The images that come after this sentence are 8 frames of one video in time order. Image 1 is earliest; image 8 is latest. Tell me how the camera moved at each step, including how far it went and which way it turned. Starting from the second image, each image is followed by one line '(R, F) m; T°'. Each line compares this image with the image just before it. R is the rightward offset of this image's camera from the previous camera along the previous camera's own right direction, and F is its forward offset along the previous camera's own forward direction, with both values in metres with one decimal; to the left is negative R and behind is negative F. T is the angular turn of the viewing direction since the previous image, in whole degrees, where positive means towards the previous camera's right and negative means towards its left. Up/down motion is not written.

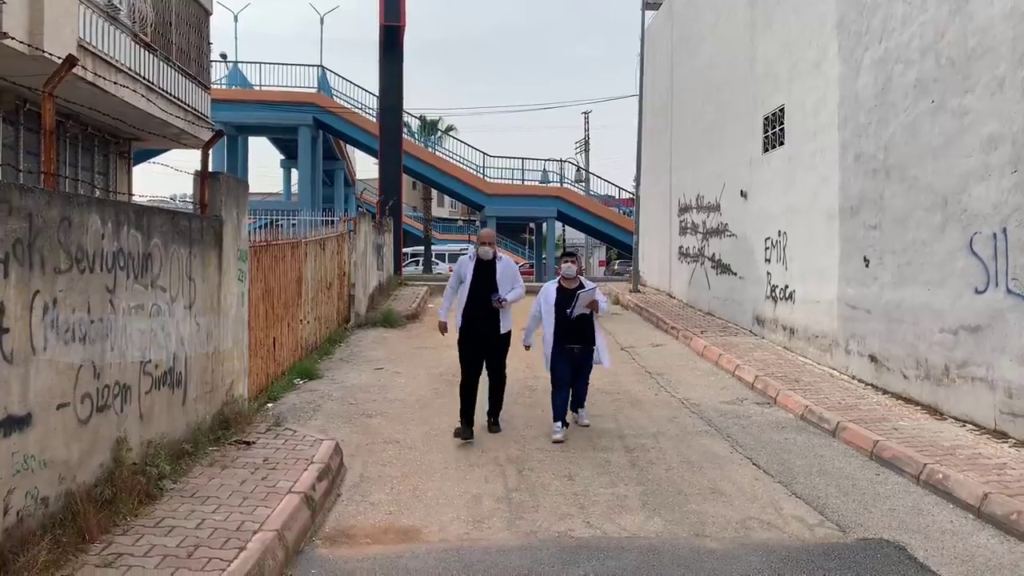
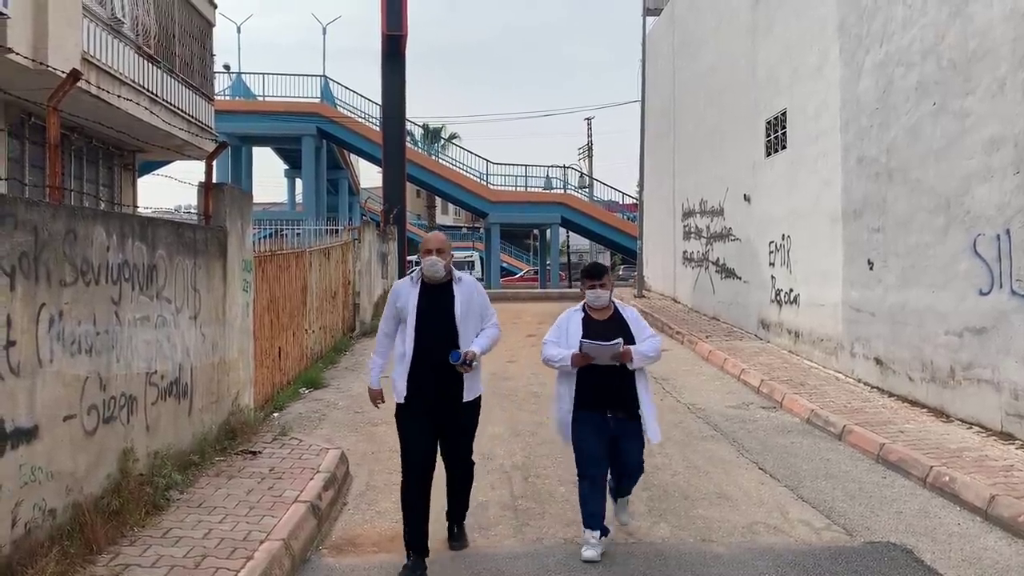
(0.0, 0.0) m; 0°
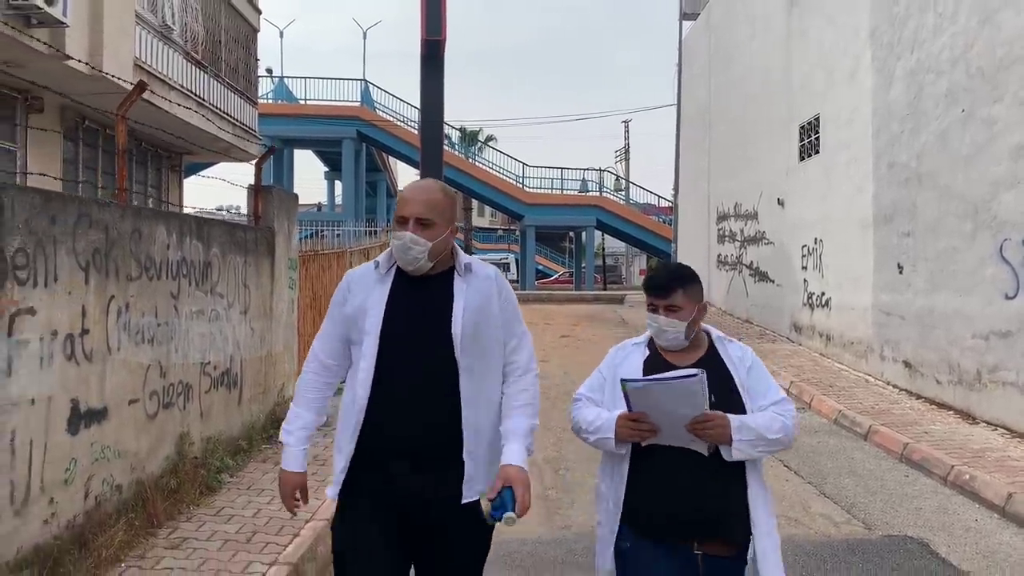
(0.0, -0.3) m; -2°
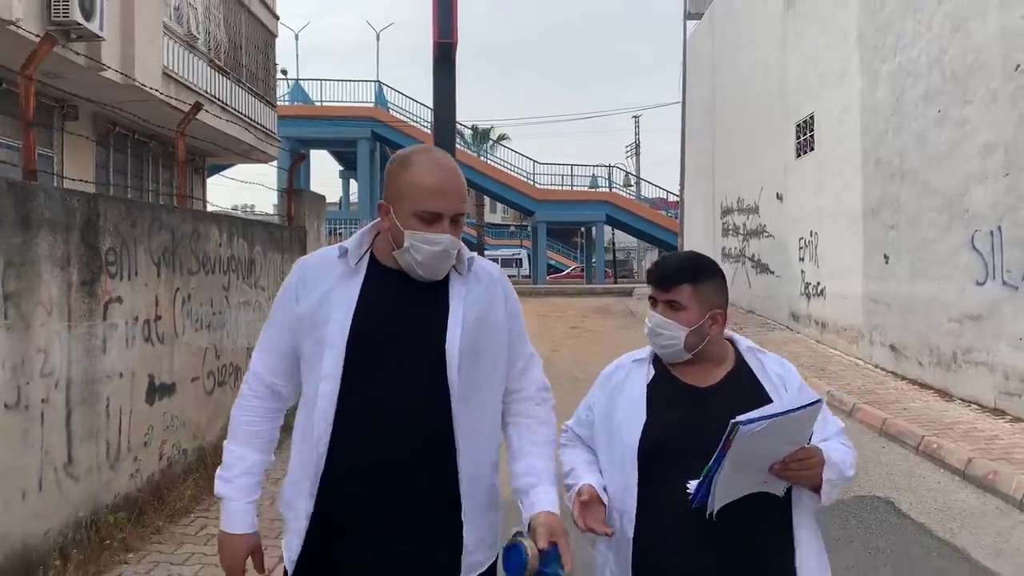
(0.0, -0.7) m; -1°
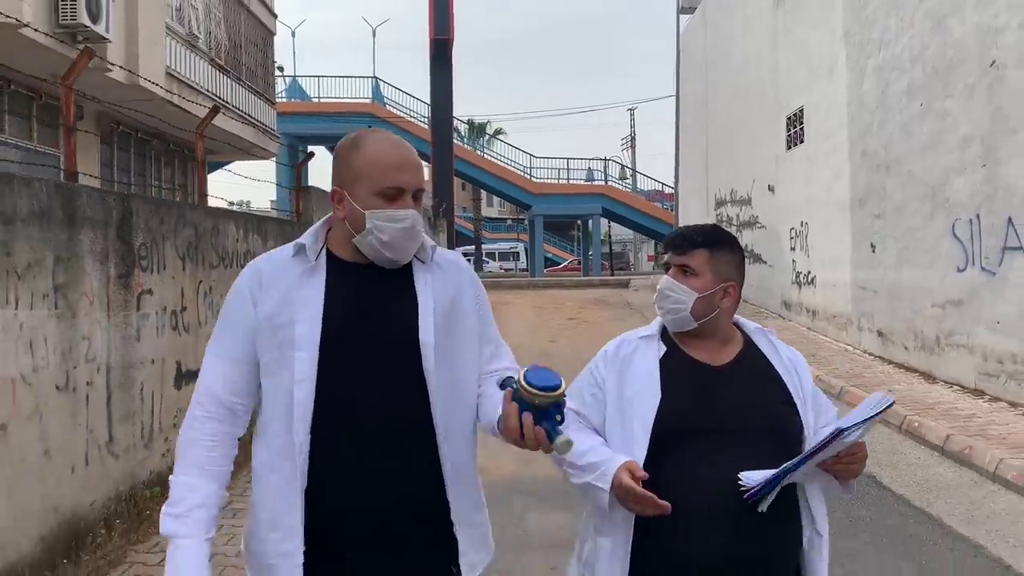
(0.0, -0.3) m; 0°
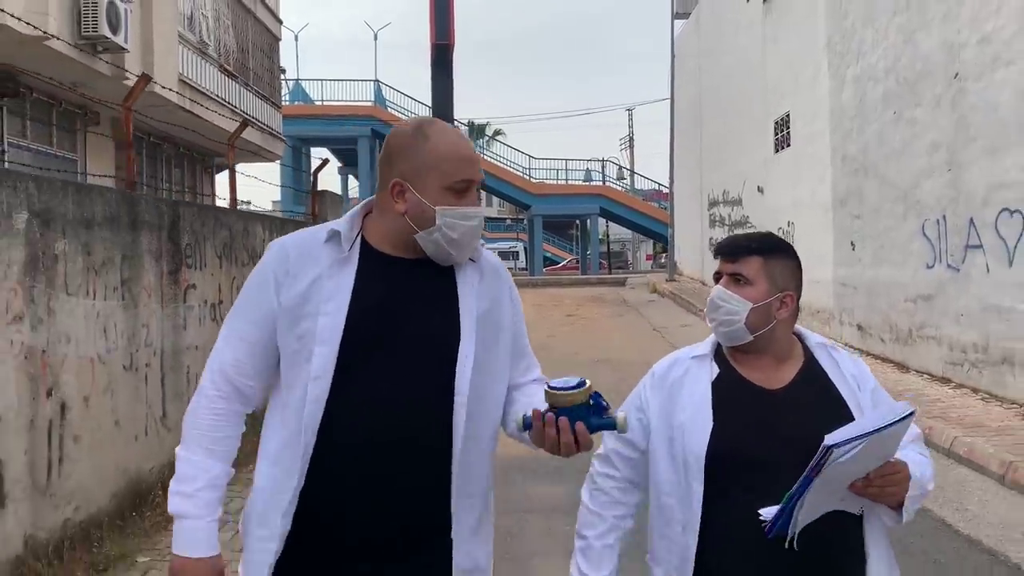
(0.0, -0.6) m; 0°
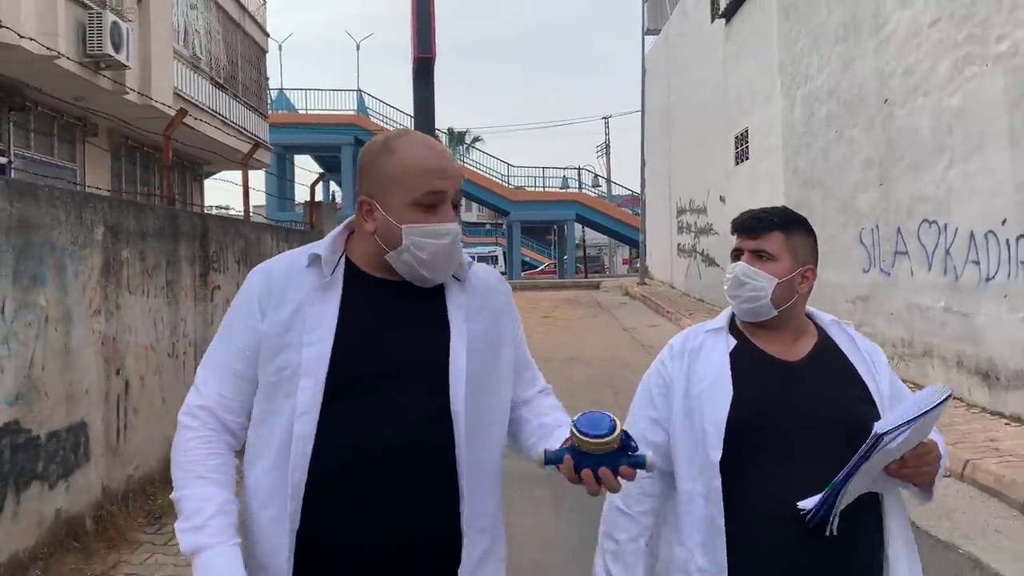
(0.0, -0.9) m; +1°
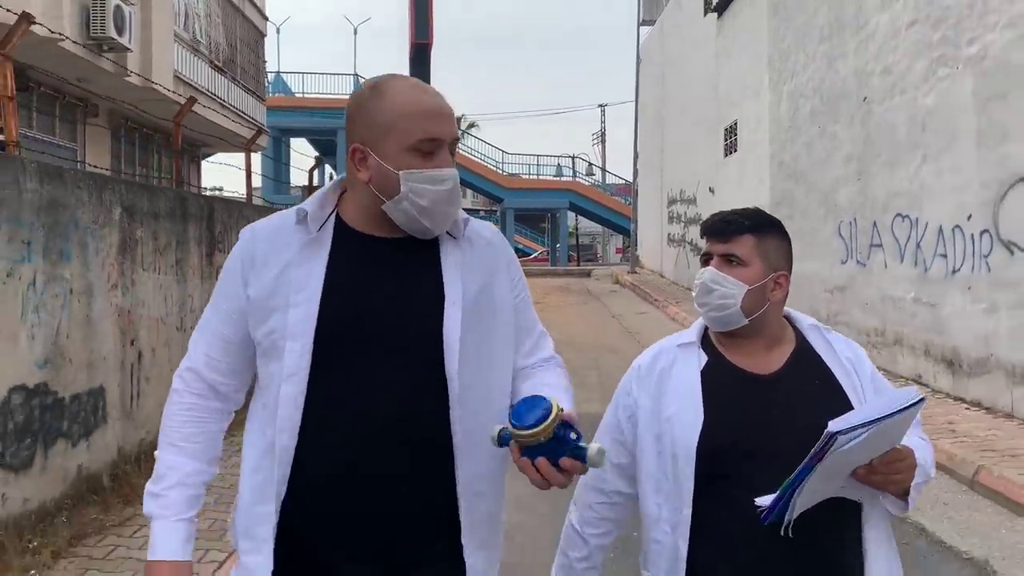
(0.0, -0.4) m; 0°
